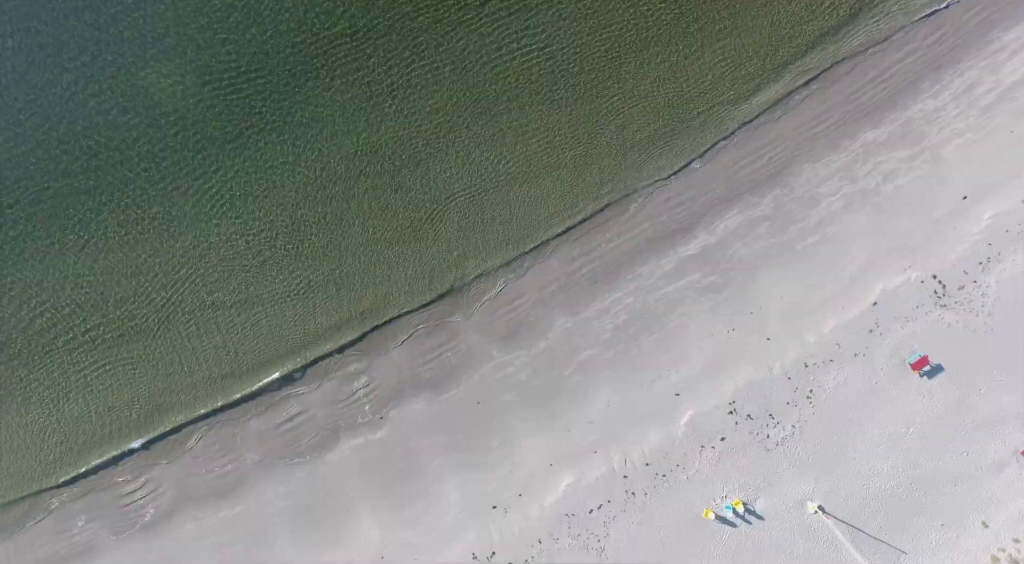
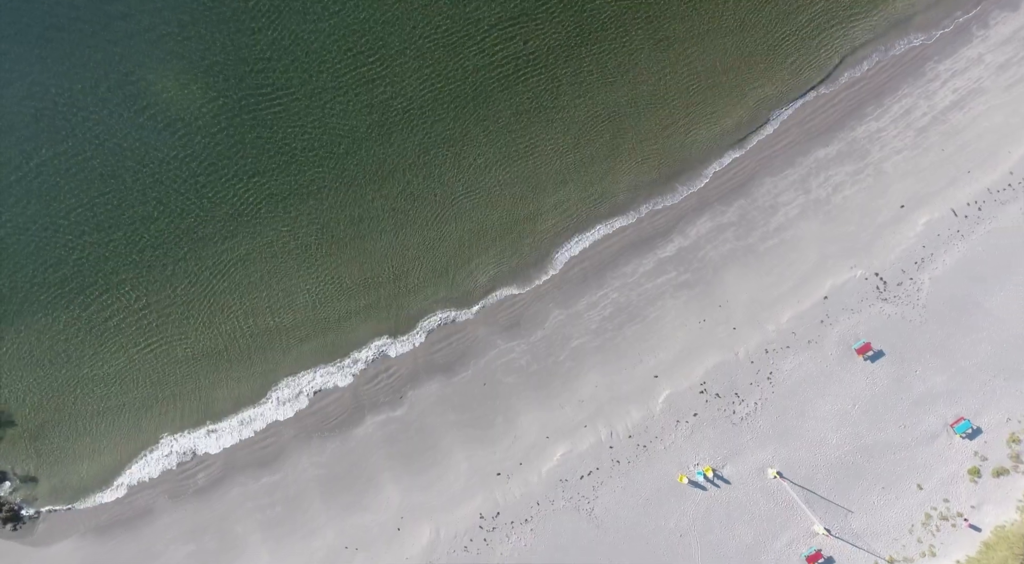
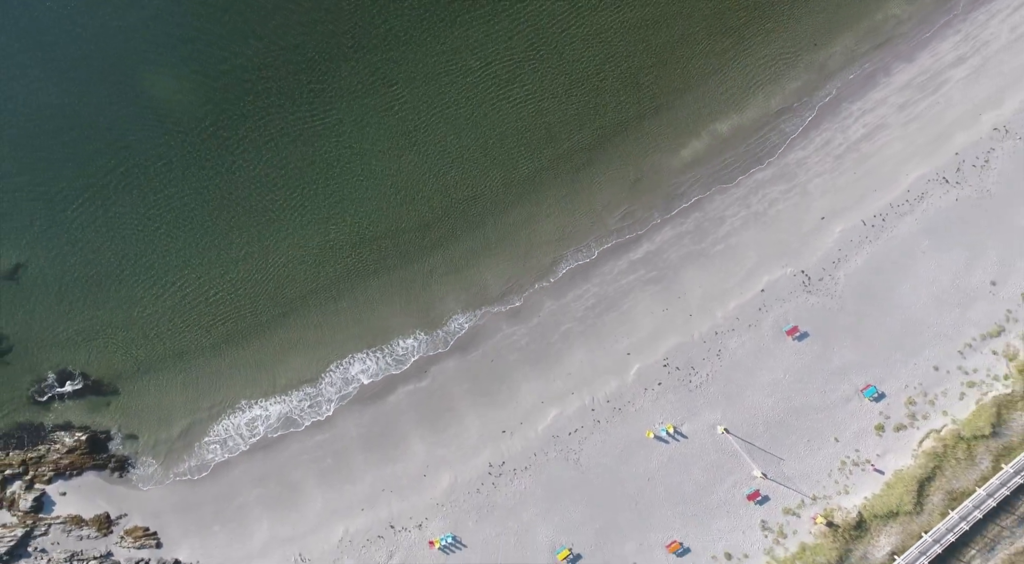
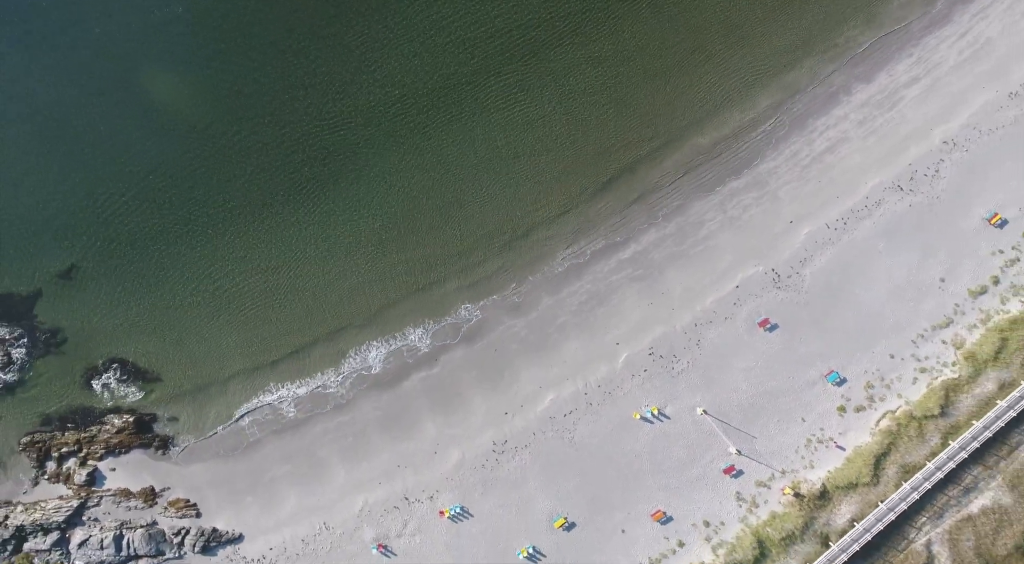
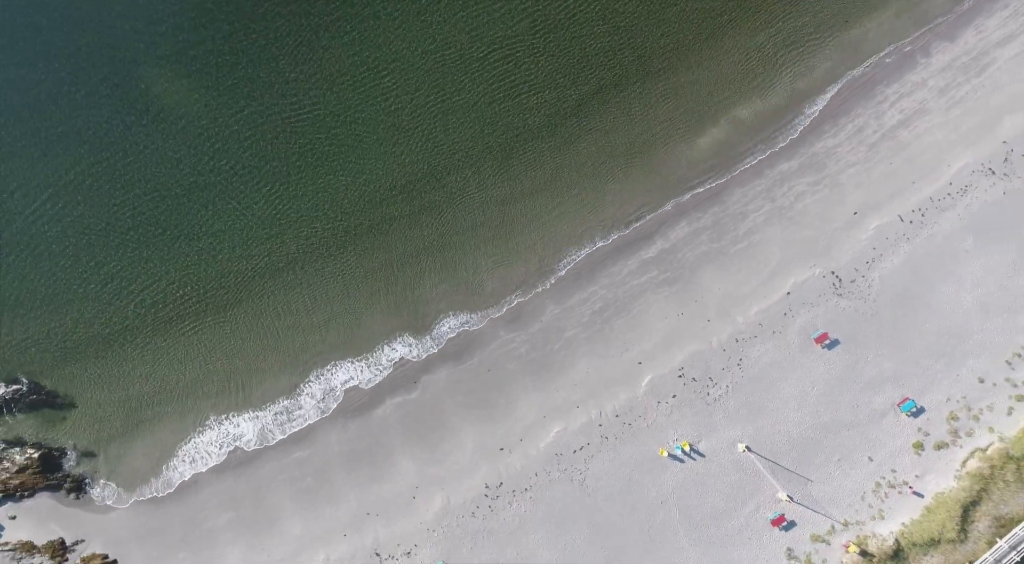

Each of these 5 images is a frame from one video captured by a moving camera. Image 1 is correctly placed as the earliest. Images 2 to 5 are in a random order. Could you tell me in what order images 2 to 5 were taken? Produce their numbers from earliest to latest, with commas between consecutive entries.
2, 5, 3, 4
